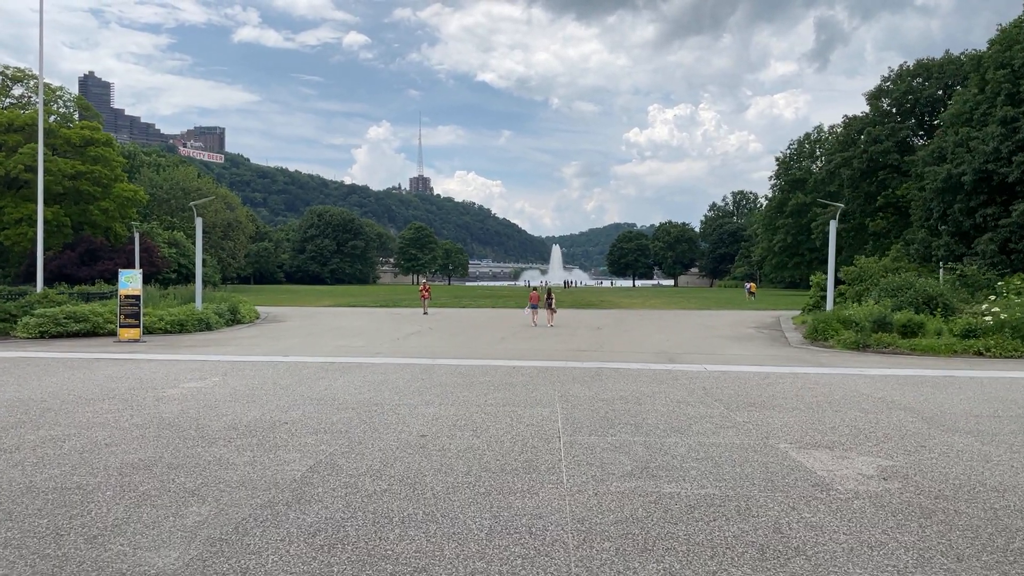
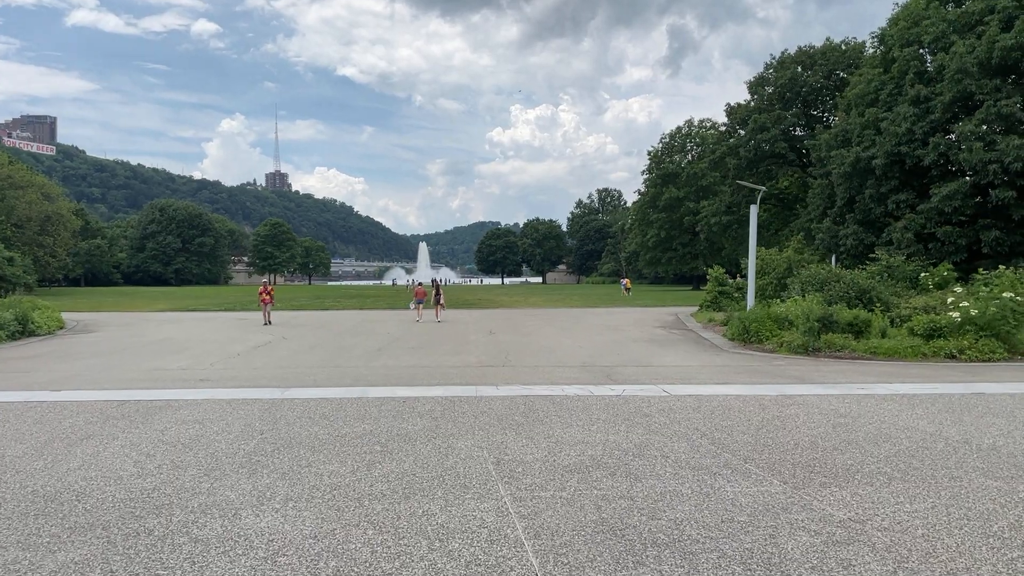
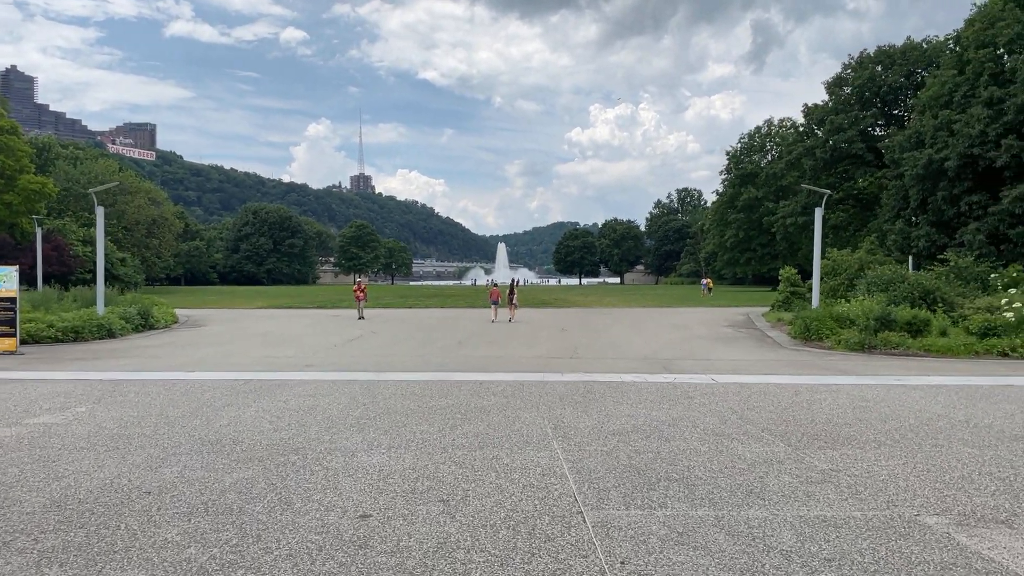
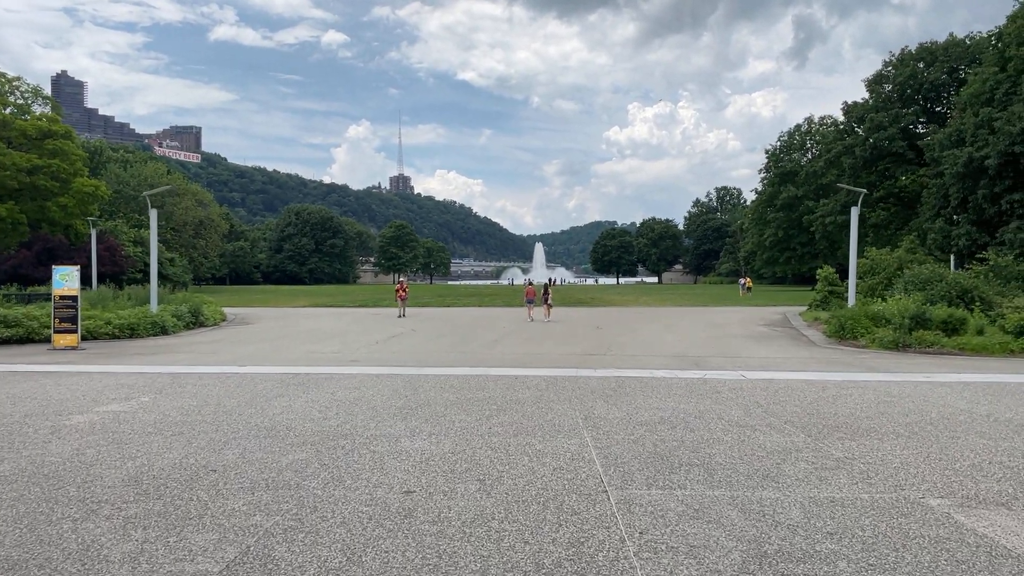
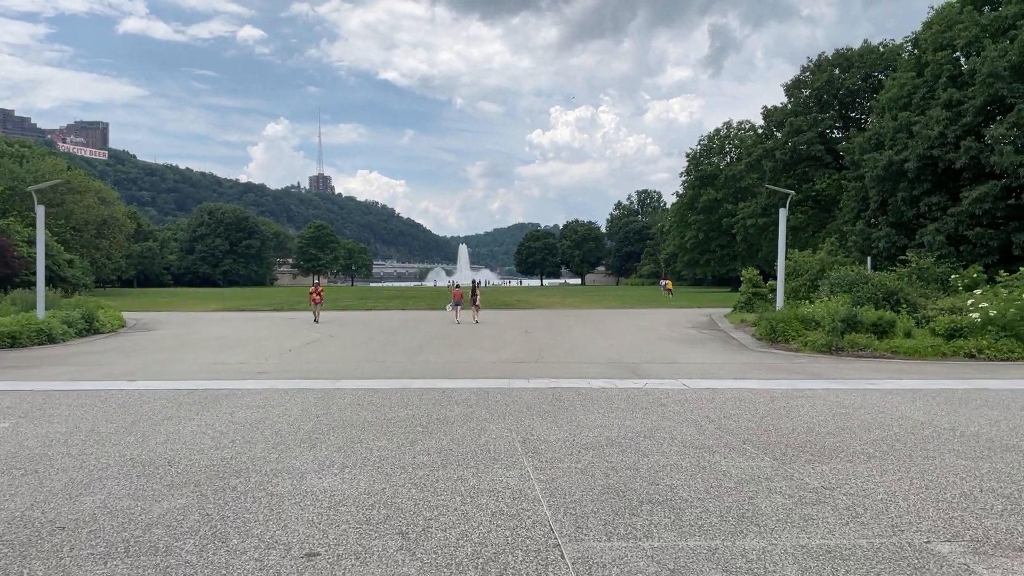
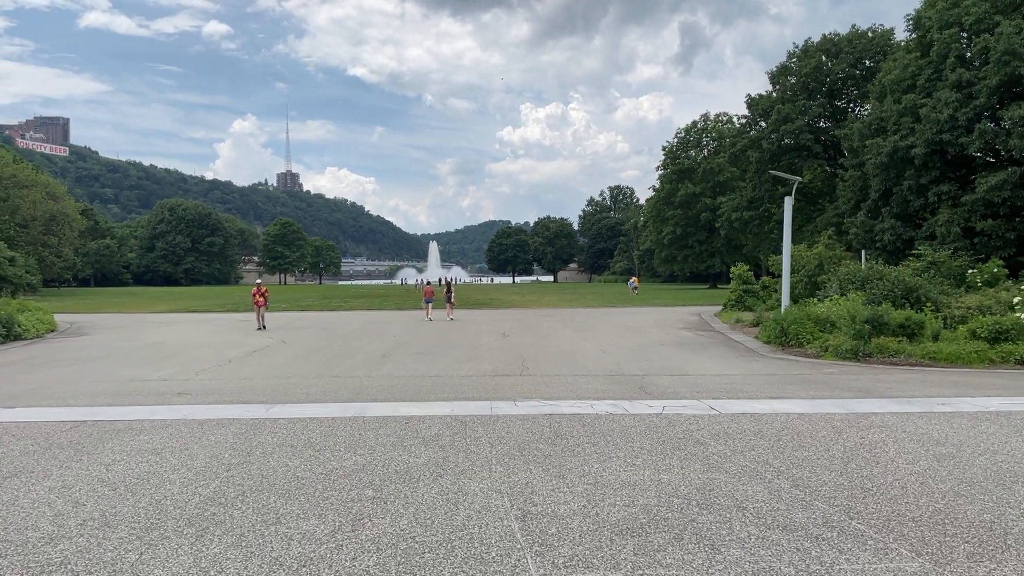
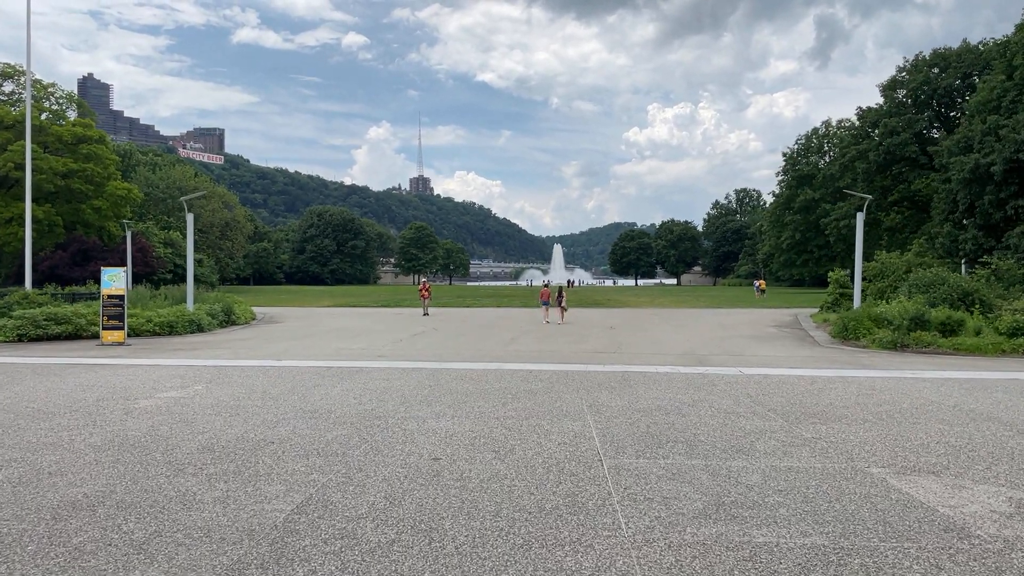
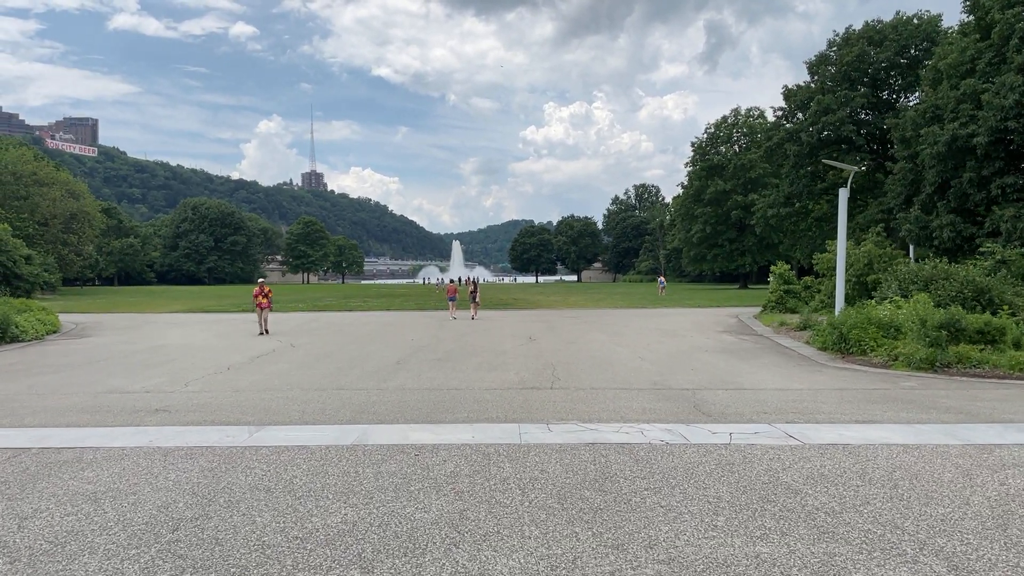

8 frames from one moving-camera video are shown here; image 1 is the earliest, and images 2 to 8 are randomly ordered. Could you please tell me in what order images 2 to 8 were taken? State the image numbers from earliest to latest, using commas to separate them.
7, 4, 3, 5, 2, 6, 8
